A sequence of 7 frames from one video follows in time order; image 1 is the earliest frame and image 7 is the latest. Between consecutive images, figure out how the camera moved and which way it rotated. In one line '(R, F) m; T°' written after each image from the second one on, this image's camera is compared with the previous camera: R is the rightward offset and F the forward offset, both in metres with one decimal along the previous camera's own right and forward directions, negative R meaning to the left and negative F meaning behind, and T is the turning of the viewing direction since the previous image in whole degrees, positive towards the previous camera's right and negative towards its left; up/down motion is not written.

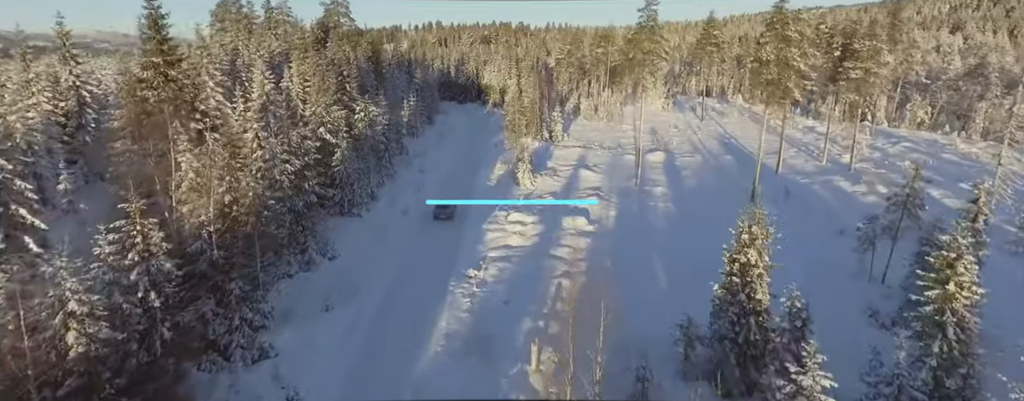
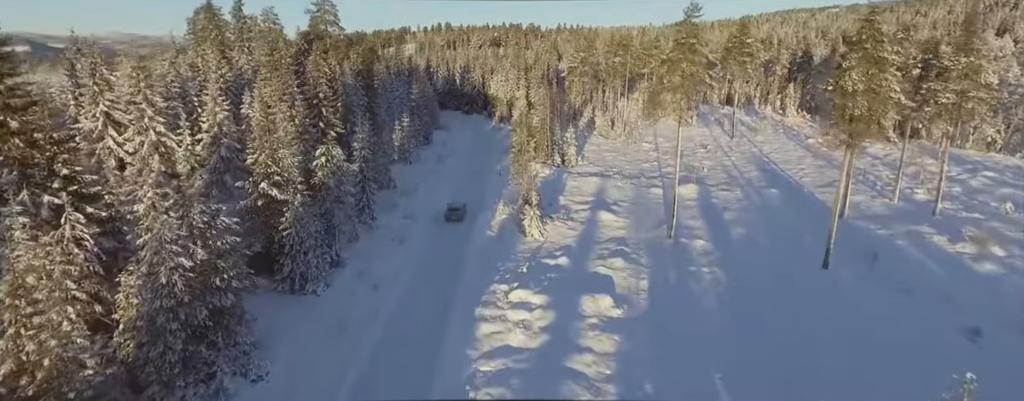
(+0.3, +6.2) m; -1°
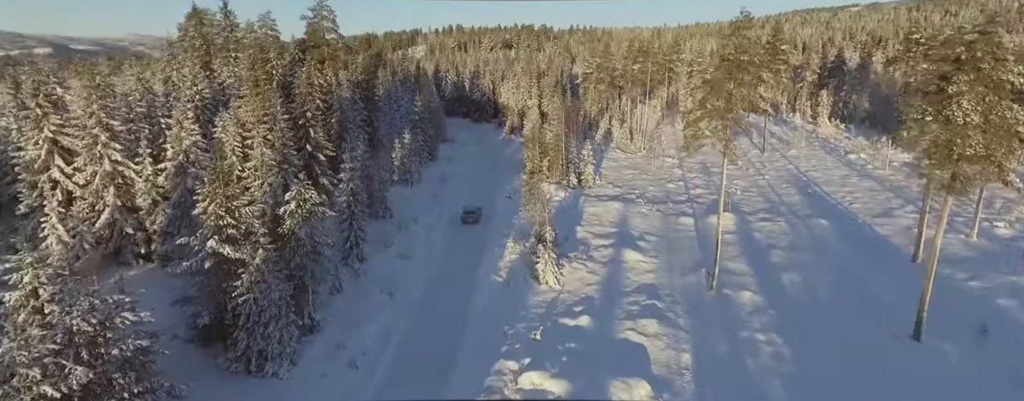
(0.0, +4.1) m; -1°
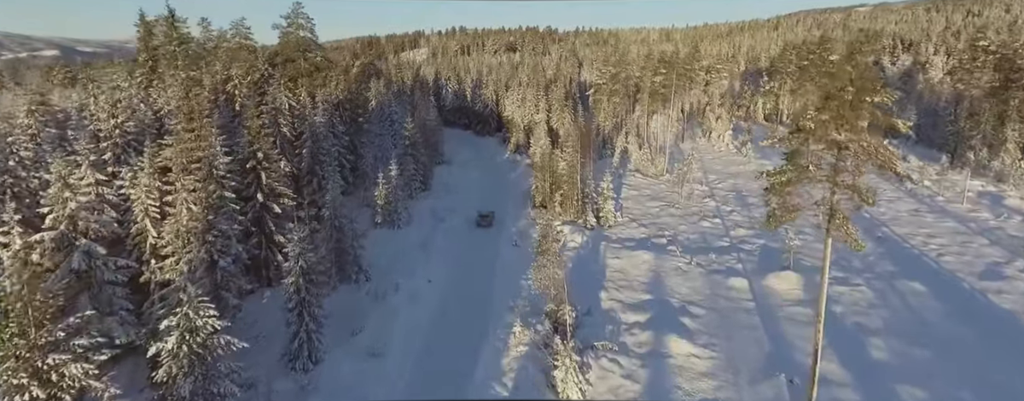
(-0.1, +6.6) m; 0°
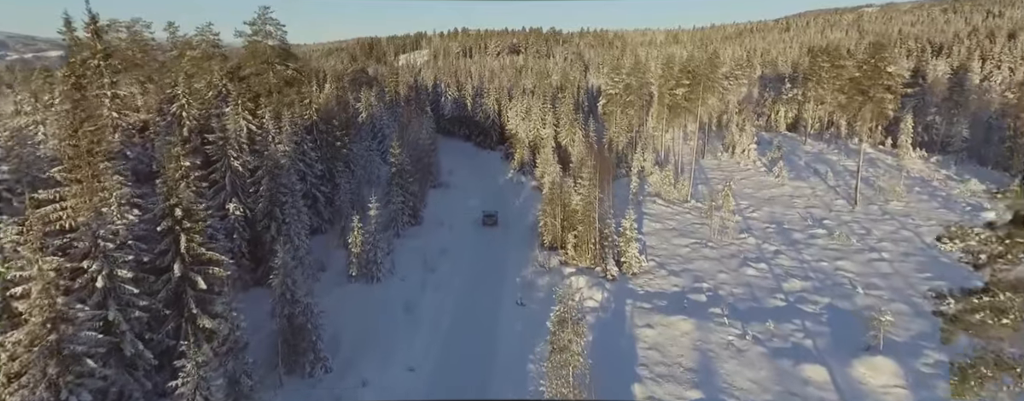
(-0.1, +6.2) m; 0°
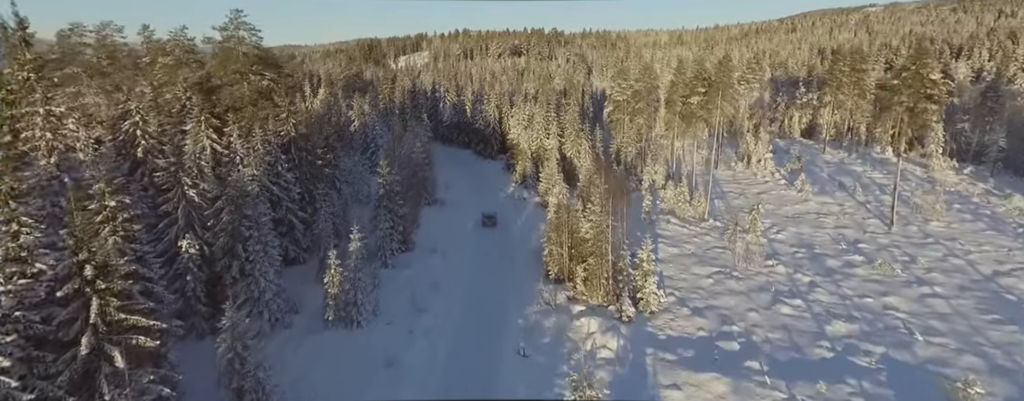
(0.0, +3.7) m; 0°
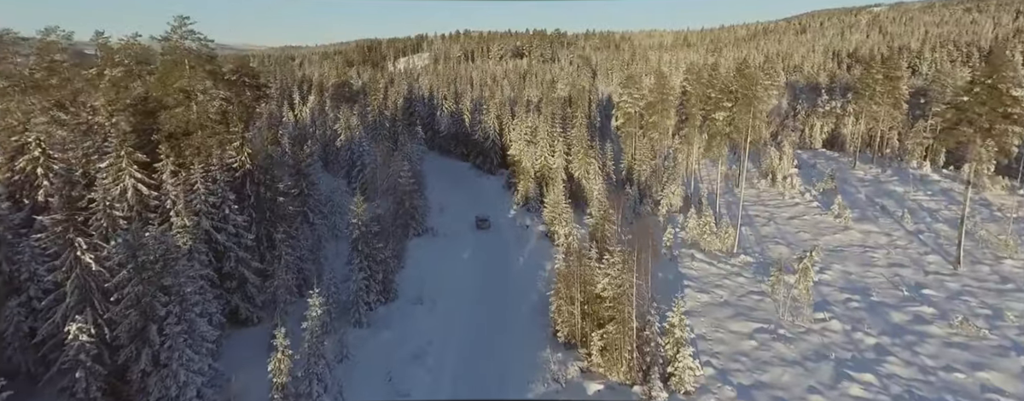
(+0.1, +5.4) m; 0°
